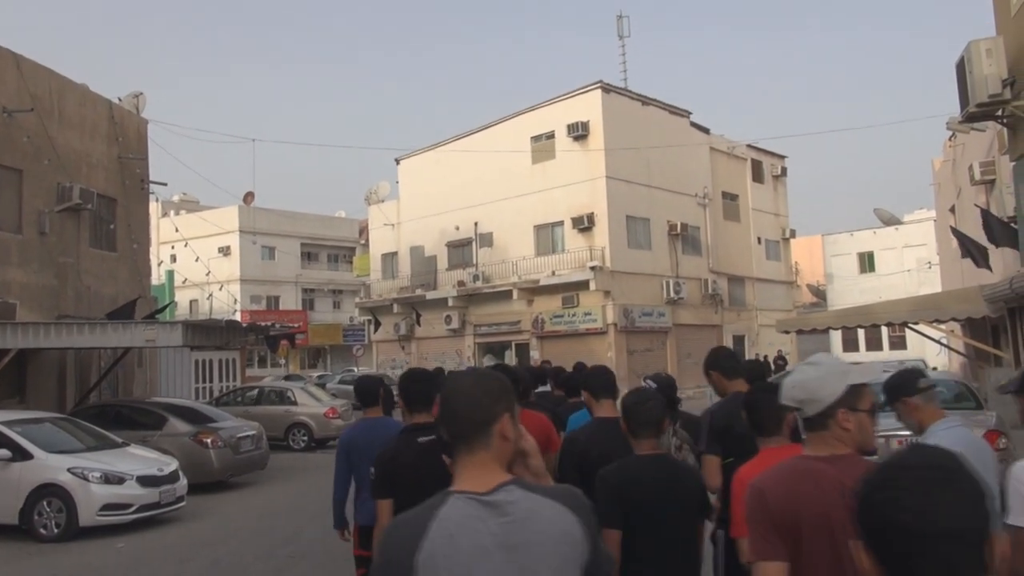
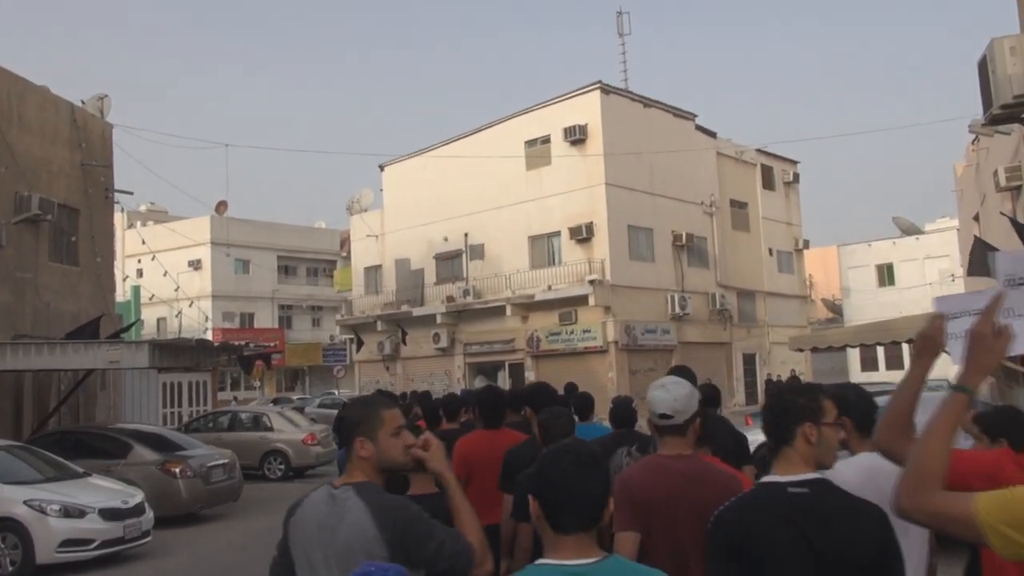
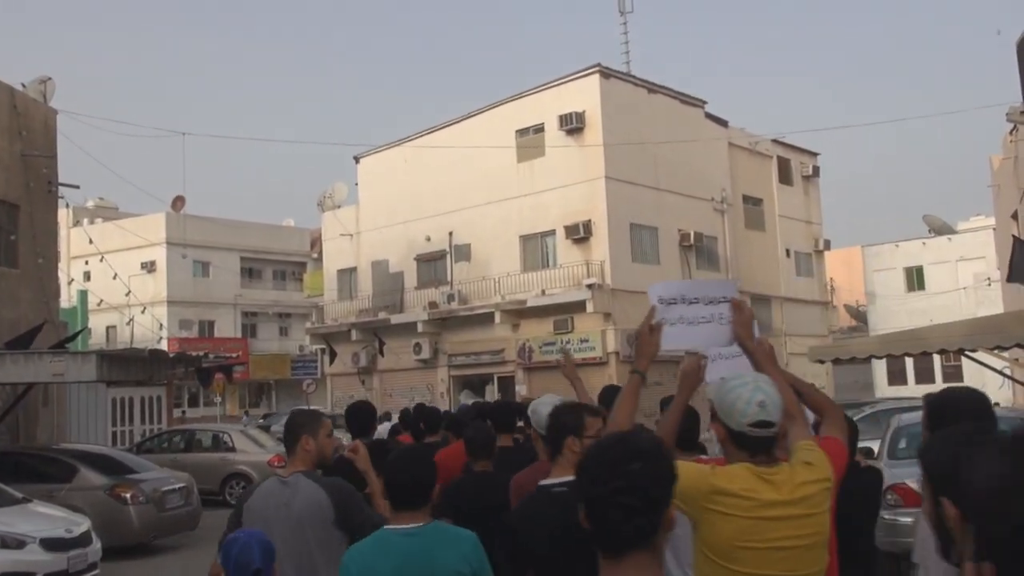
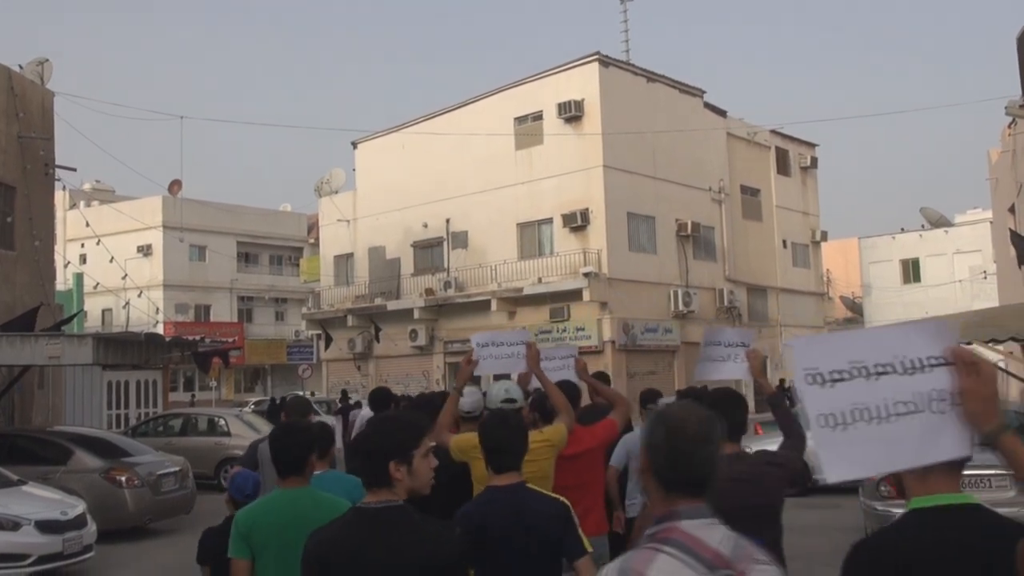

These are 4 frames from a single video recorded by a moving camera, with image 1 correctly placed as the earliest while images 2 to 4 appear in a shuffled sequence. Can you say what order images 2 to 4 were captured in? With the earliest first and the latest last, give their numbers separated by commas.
2, 3, 4
